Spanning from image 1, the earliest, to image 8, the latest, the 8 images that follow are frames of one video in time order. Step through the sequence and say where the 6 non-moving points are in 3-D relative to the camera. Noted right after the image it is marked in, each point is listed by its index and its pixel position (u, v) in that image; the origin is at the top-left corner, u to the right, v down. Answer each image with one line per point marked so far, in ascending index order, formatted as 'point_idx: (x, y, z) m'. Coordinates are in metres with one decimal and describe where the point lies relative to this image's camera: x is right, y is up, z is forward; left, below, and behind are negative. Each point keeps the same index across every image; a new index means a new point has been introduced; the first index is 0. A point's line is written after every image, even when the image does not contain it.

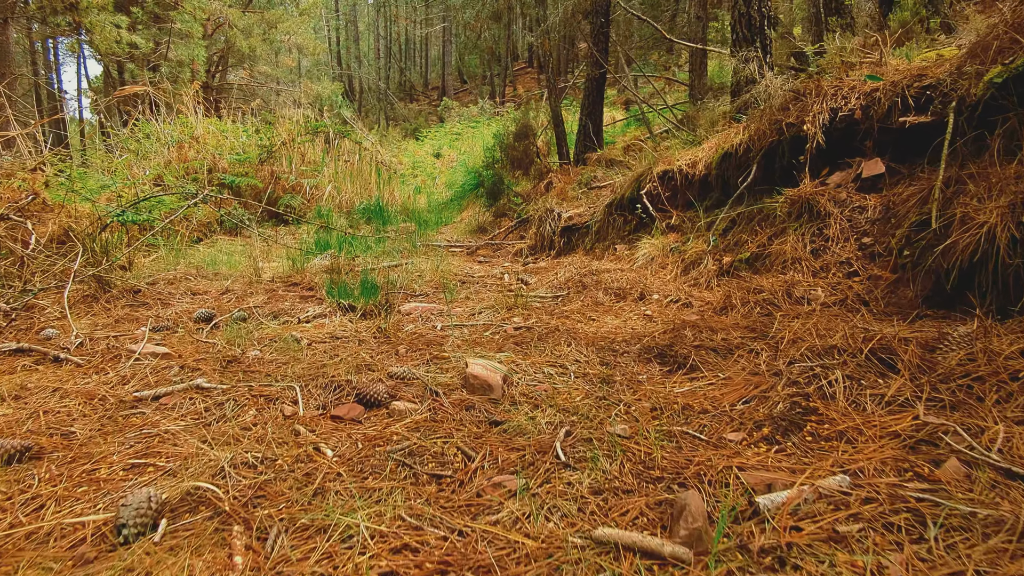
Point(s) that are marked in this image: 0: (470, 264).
0: (-0.3, +0.2, +4.2) m
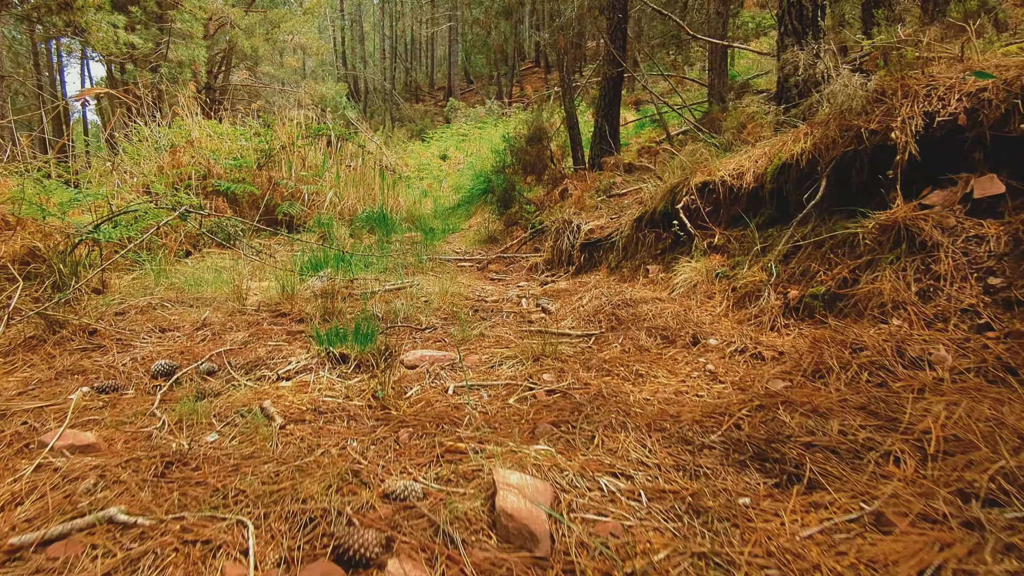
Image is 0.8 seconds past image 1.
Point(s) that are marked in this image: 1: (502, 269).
0: (-0.2, 0.0, +3.8) m
1: (-0.1, +0.1, +4.5) m
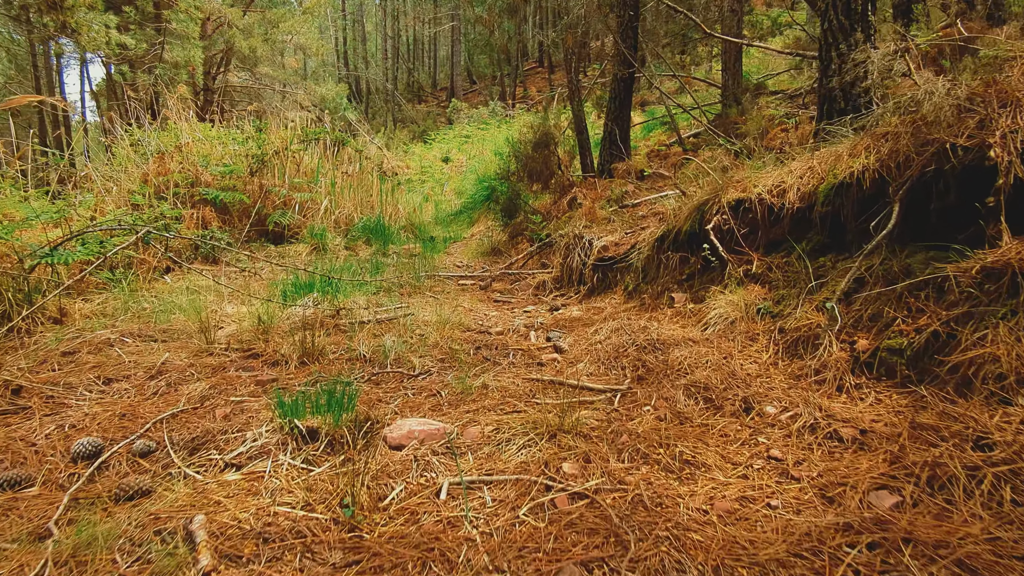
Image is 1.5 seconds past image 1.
0: (-0.1, -0.1, +3.5) m
1: (0.0, 0.0, +4.1) m
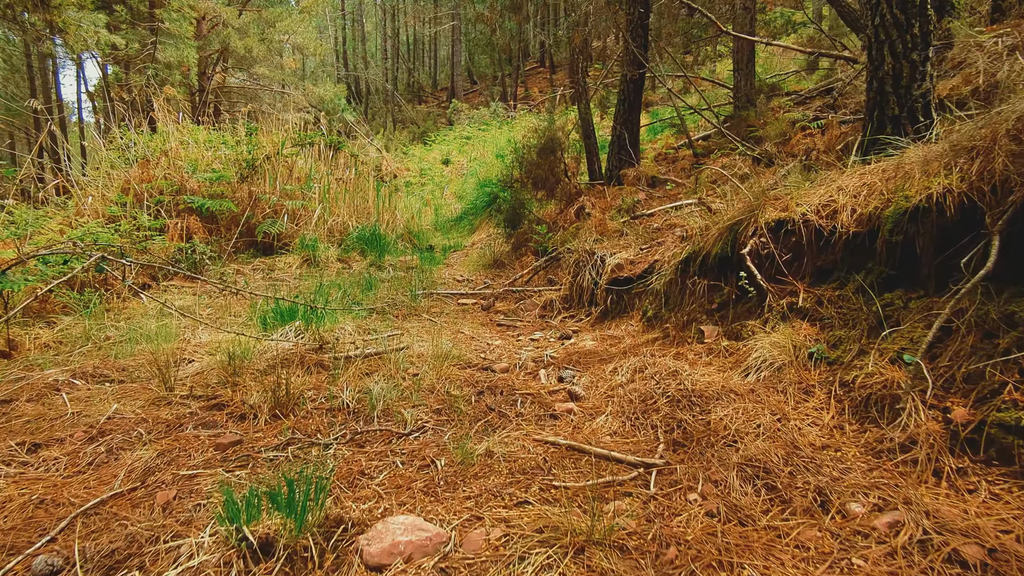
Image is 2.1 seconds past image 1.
0: (-0.1, -0.2, +3.1) m
1: (0.0, -0.1, +3.8) m
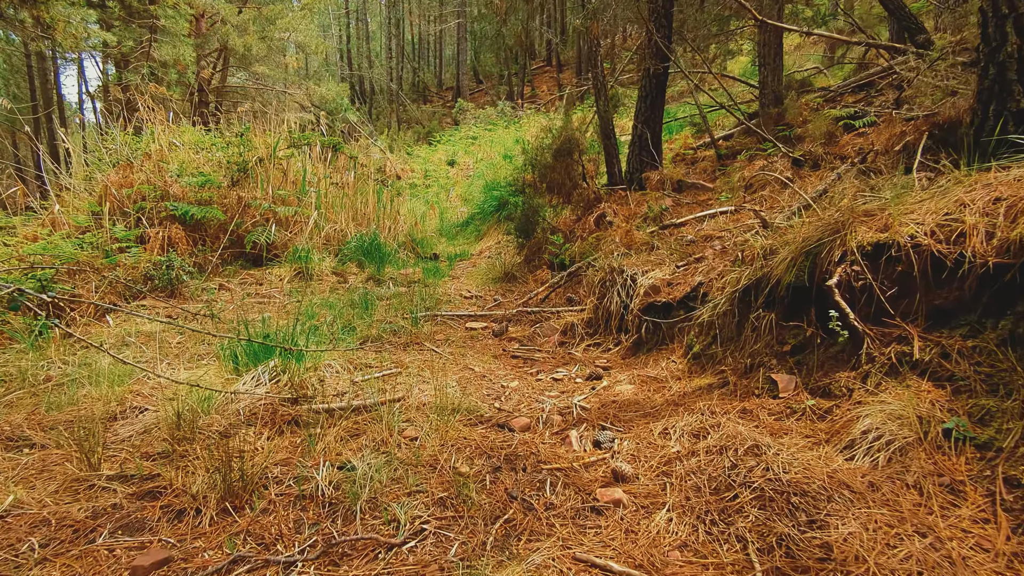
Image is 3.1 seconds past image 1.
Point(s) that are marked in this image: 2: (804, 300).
0: (0.0, -0.3, +2.7) m
1: (+0.1, -0.3, +3.3) m
2: (+0.9, 0.0, +2.0) m
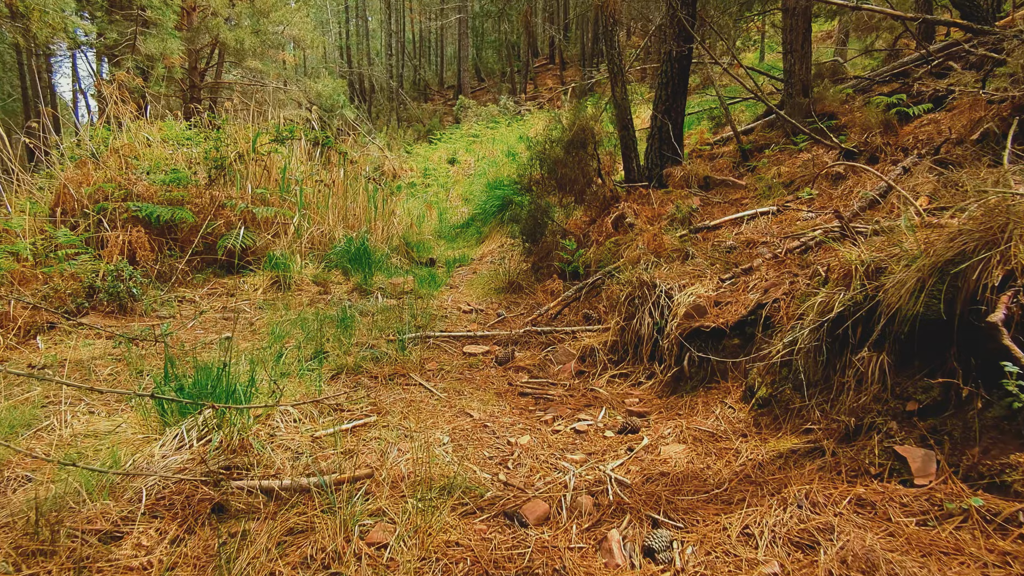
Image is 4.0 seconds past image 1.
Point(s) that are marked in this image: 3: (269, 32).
0: (0.0, -0.4, +2.1) m
1: (+0.1, -0.3, +2.7) m
2: (+0.9, -0.1, +1.4) m
3: (-5.1, +5.4, +13.1) m
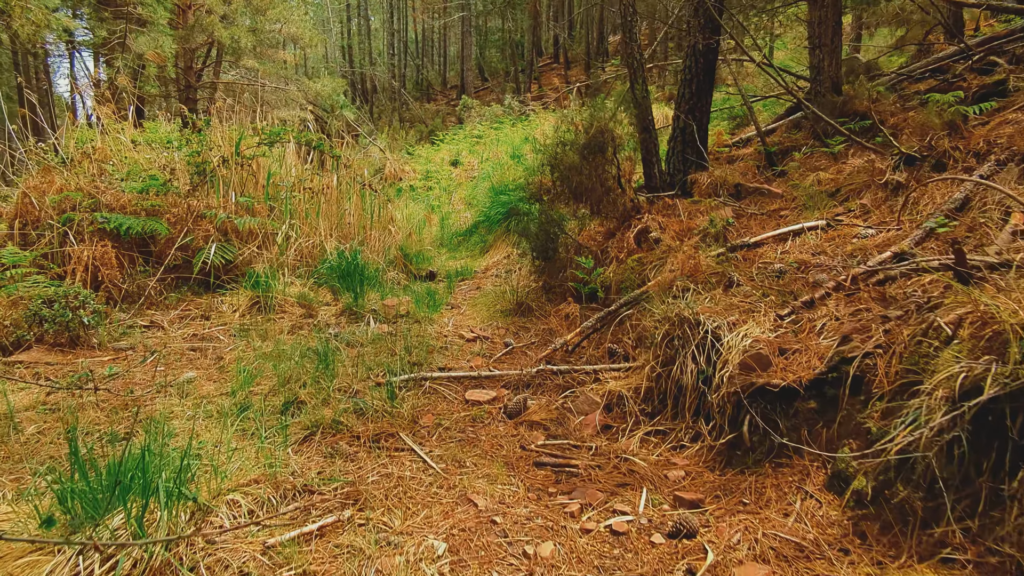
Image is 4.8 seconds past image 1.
0: (0.0, -0.6, +1.6) m
1: (+0.2, -0.5, +2.2) m
2: (+1.0, -0.2, +0.9) m
3: (-5.0, +5.3, +12.7) m
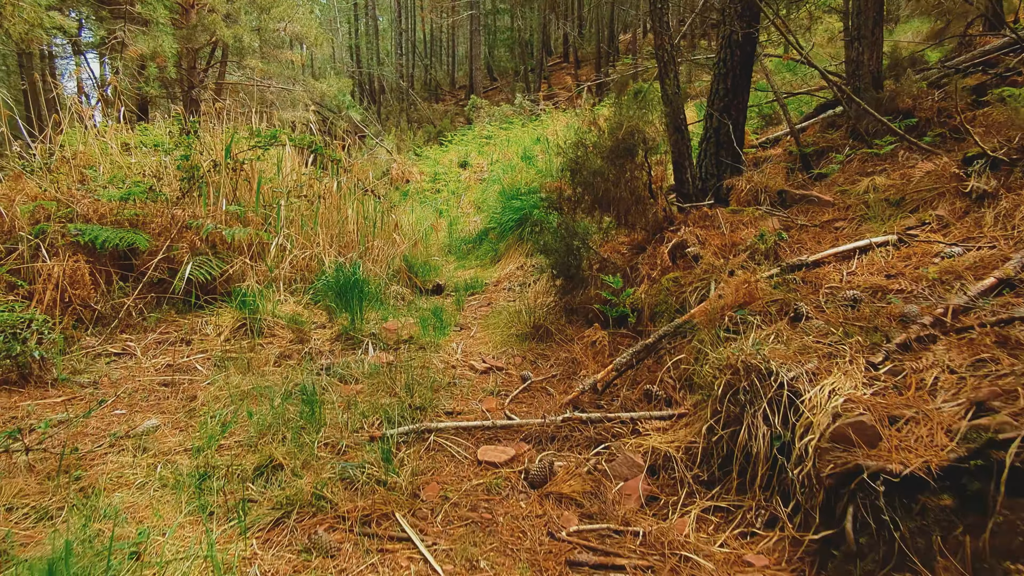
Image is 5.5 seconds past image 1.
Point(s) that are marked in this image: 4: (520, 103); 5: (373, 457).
0: (+0.1, -0.7, +1.2) m
1: (+0.2, -0.6, +1.8) m
2: (+1.0, -0.3, +0.5) m
3: (-4.8, +5.2, +12.3) m
4: (+0.2, +4.1, +13.7) m
5: (-0.4, -0.5, +1.9) m
